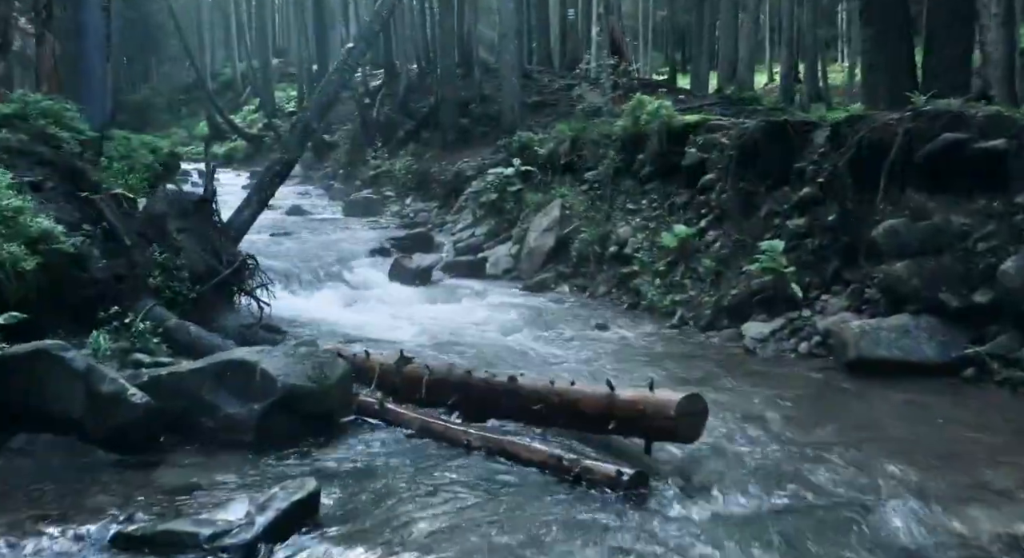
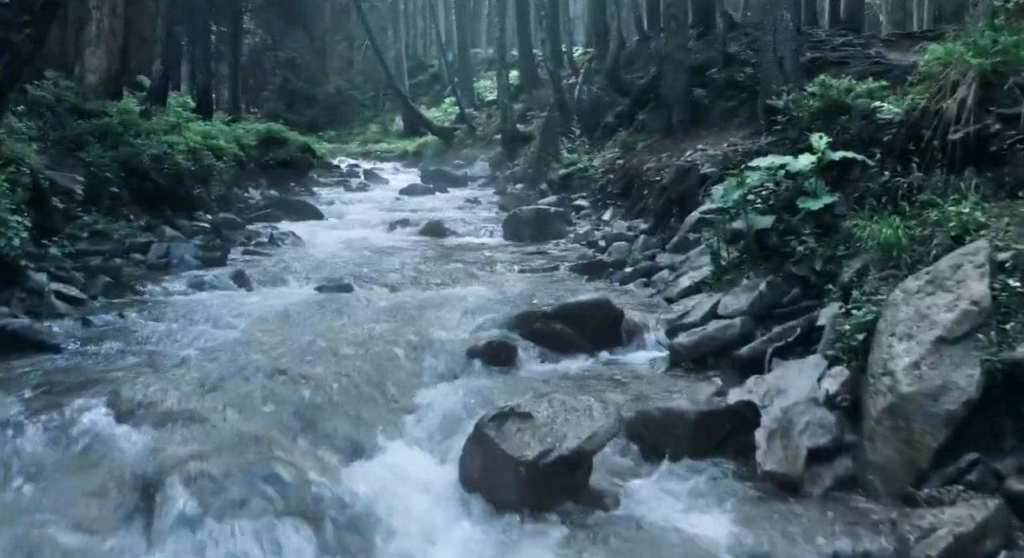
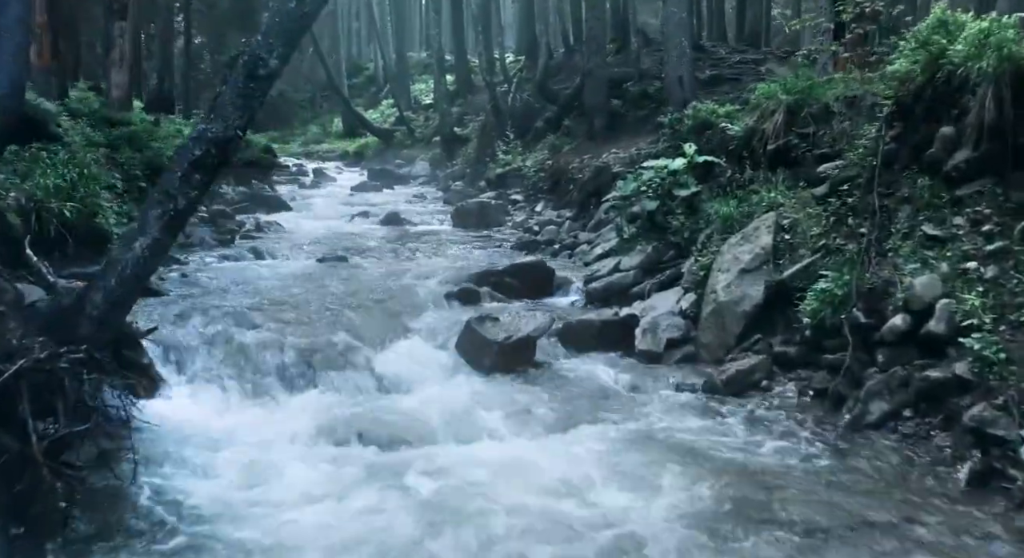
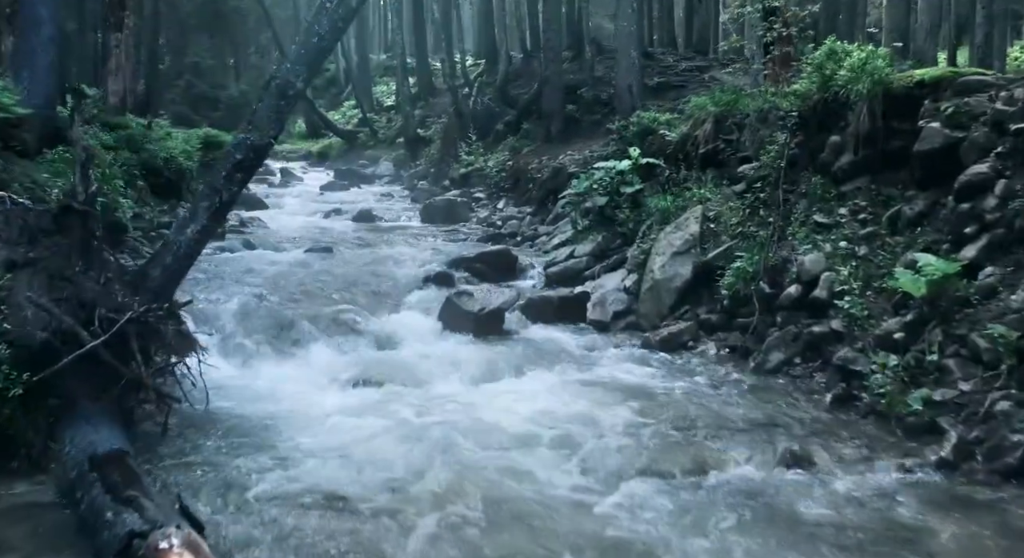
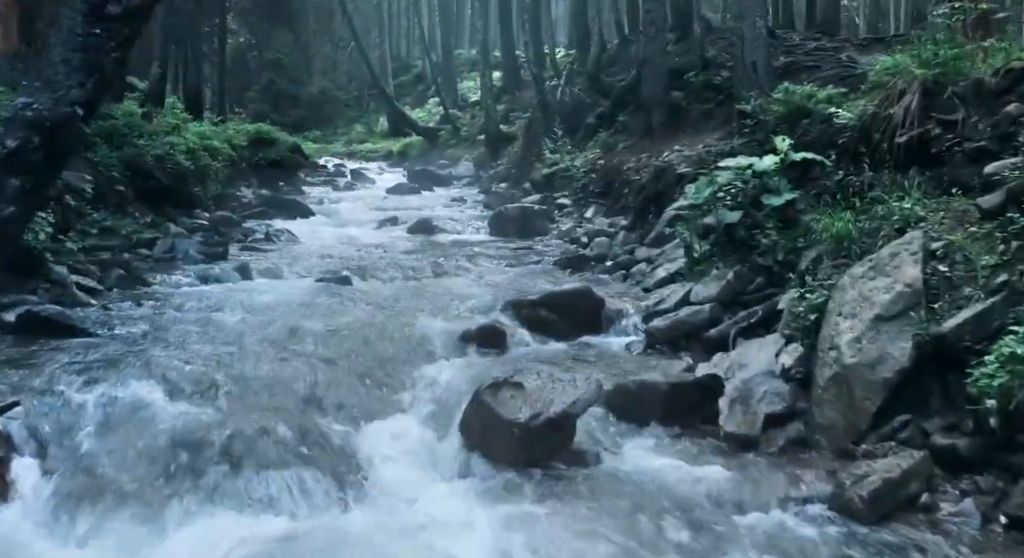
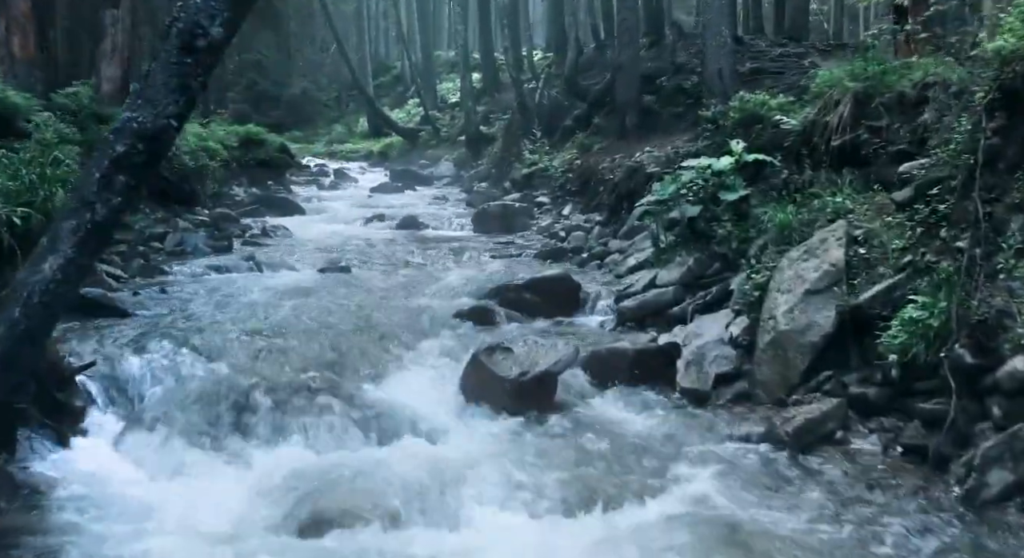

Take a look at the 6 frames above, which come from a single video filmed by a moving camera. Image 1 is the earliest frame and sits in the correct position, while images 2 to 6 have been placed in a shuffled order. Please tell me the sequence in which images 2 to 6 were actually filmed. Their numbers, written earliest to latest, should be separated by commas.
4, 3, 6, 5, 2
